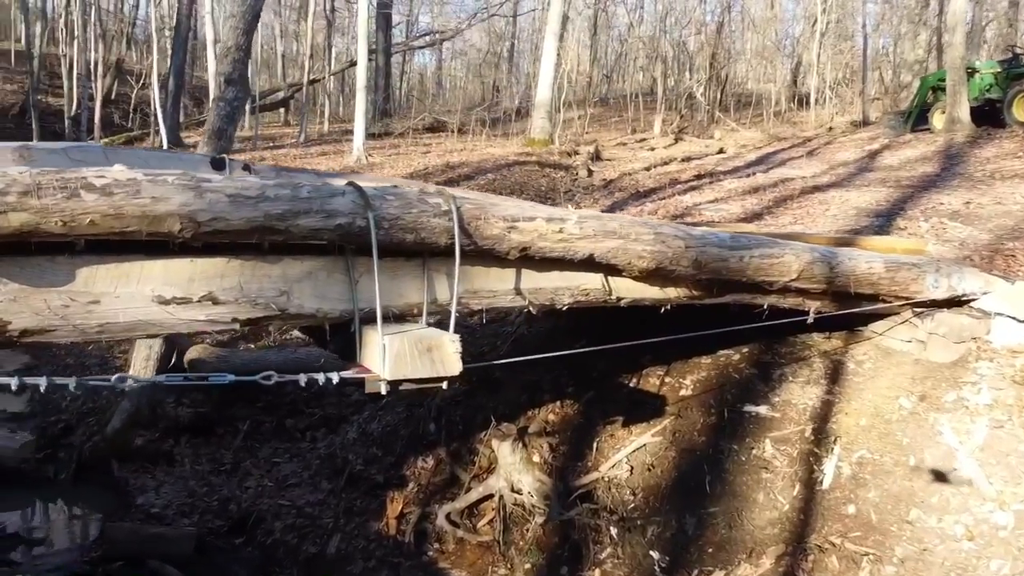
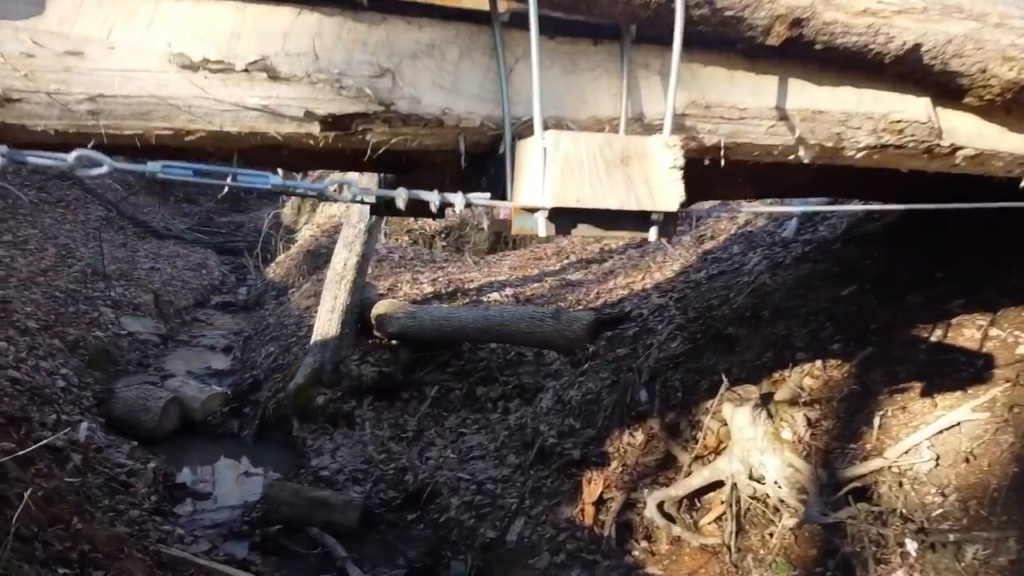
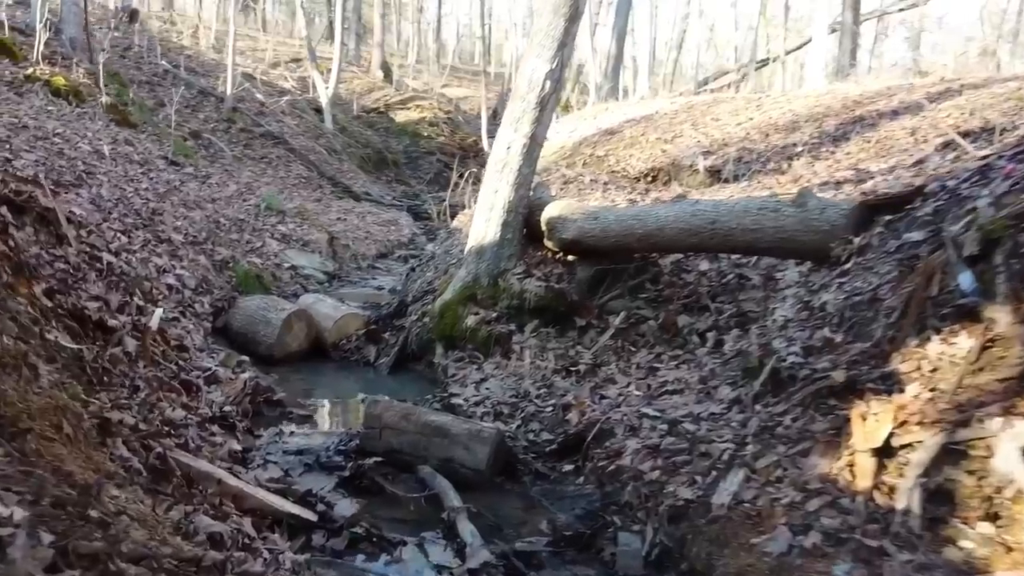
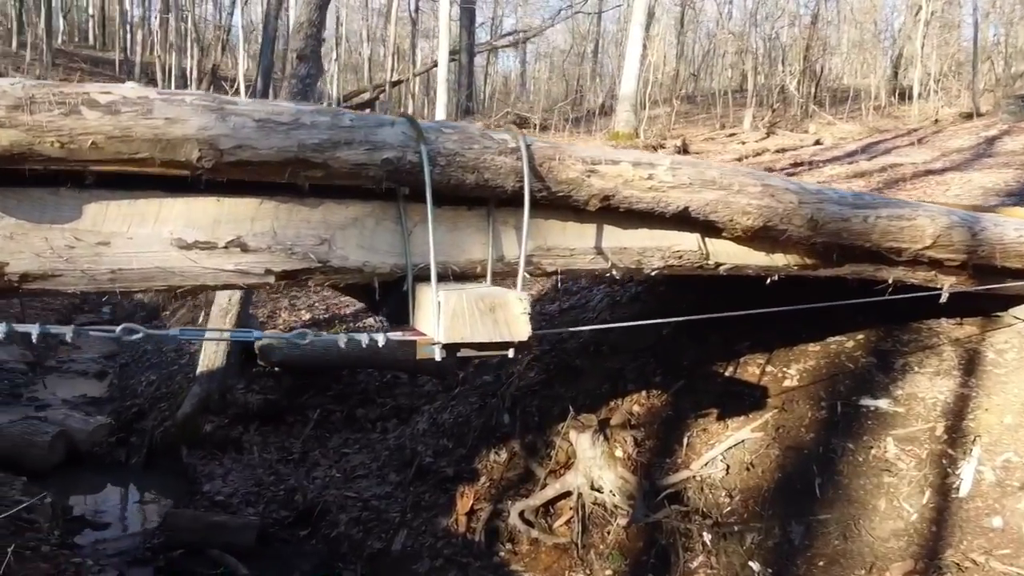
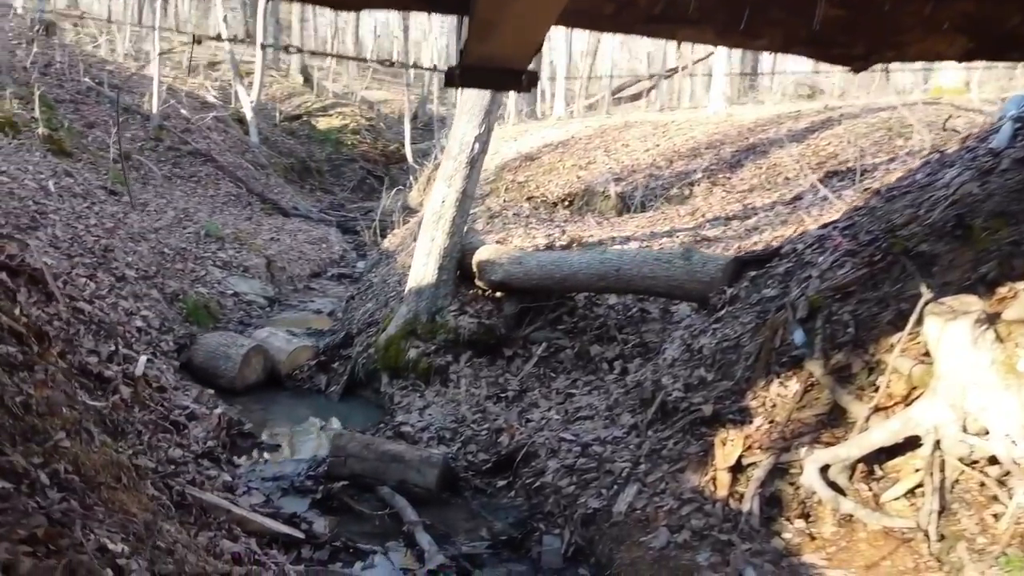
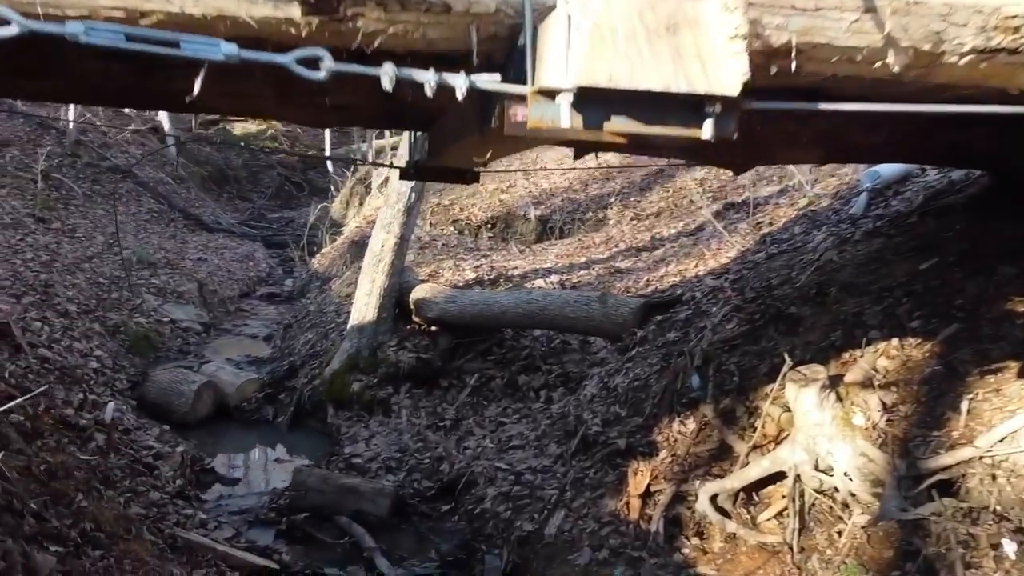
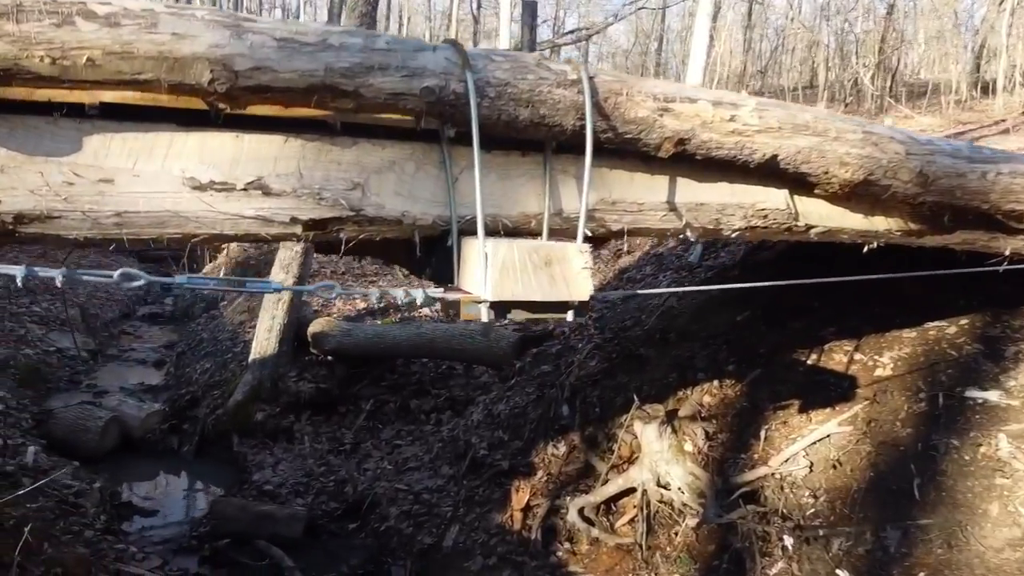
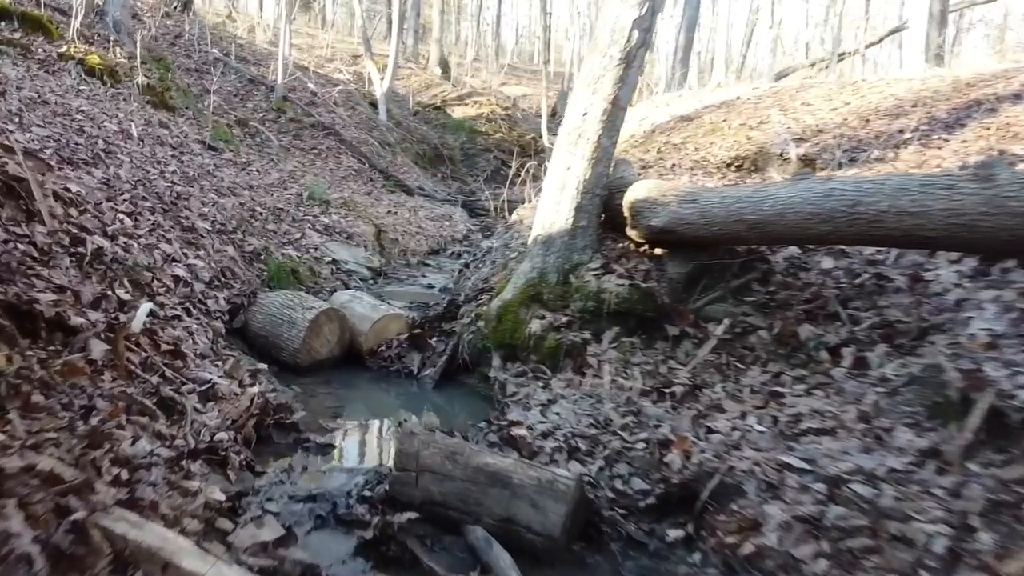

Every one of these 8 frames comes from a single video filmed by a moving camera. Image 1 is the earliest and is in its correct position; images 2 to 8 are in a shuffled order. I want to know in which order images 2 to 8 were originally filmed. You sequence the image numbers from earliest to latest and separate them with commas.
4, 7, 2, 6, 5, 3, 8
